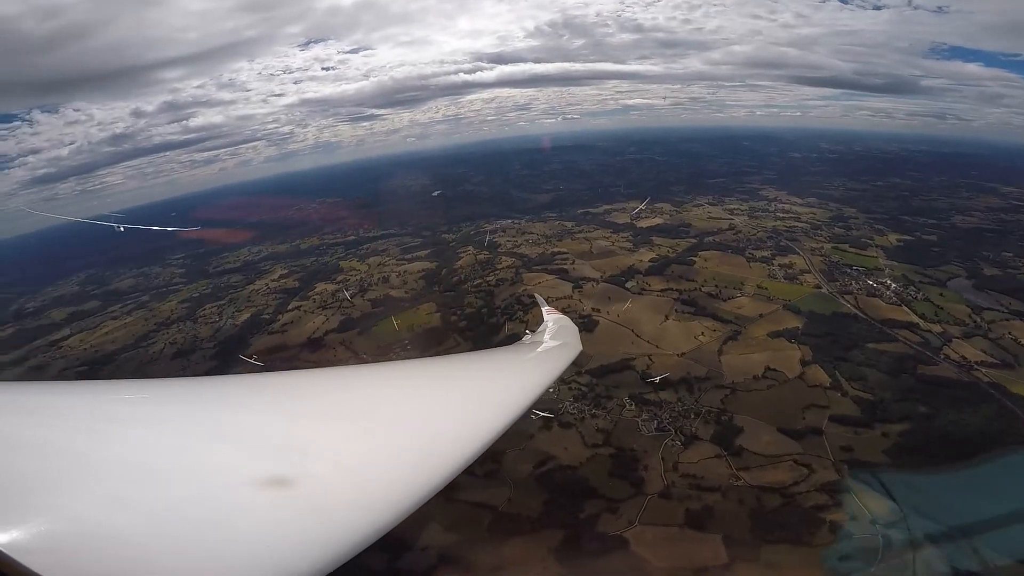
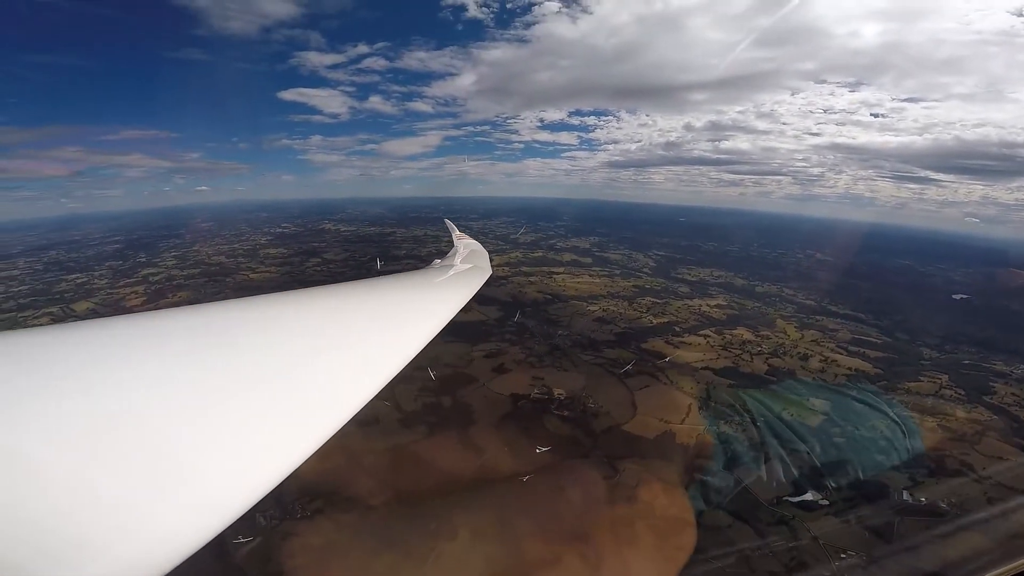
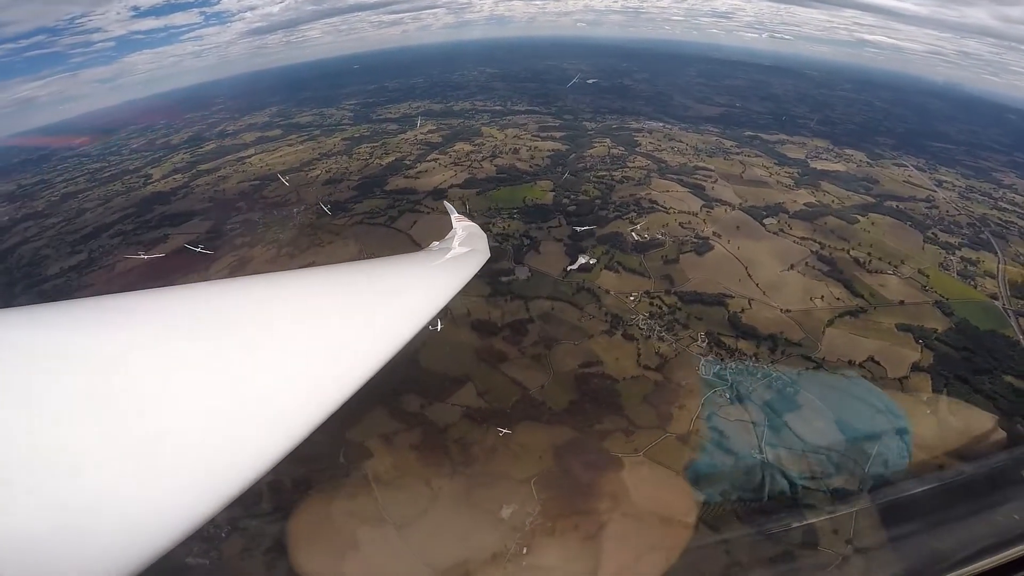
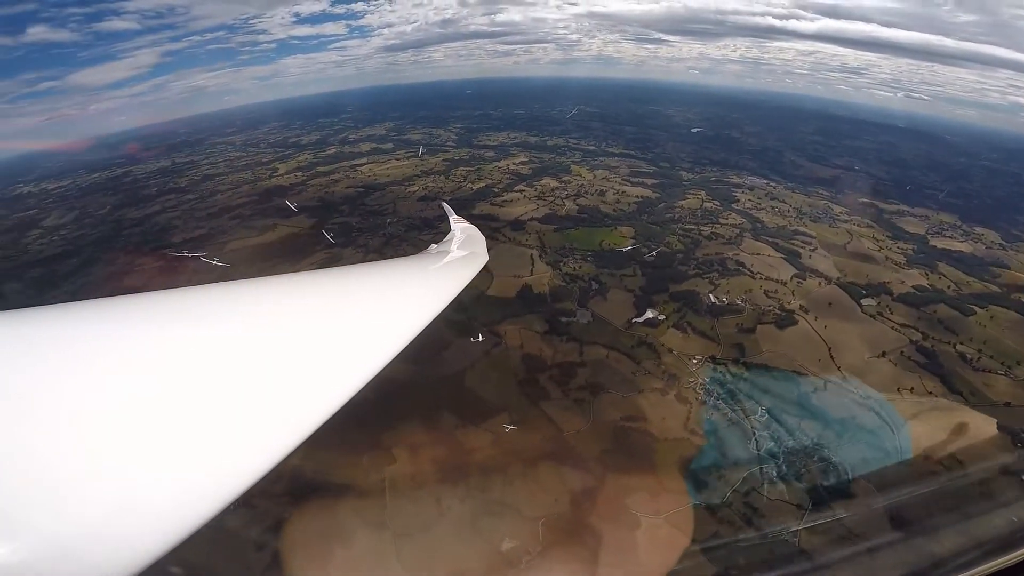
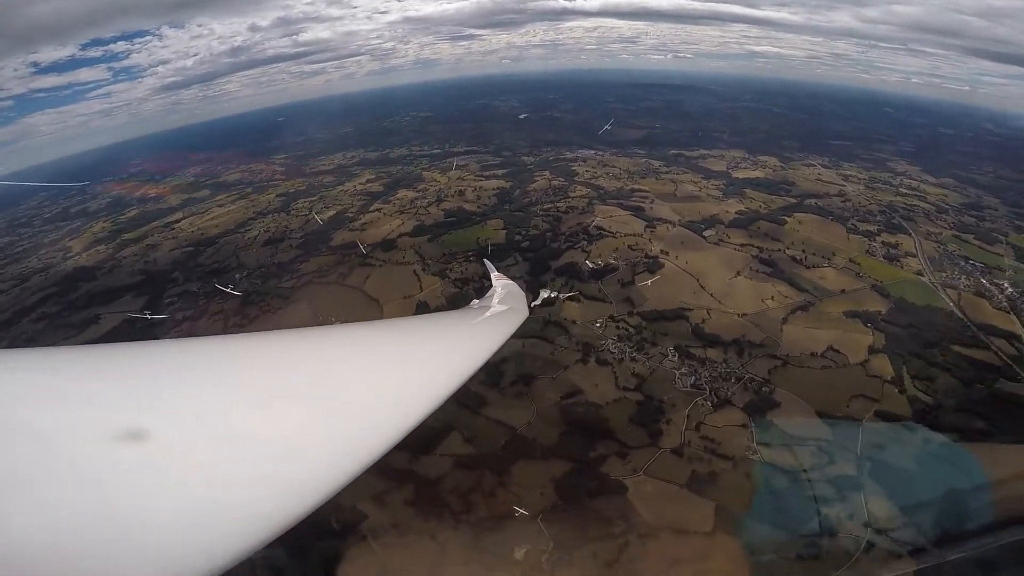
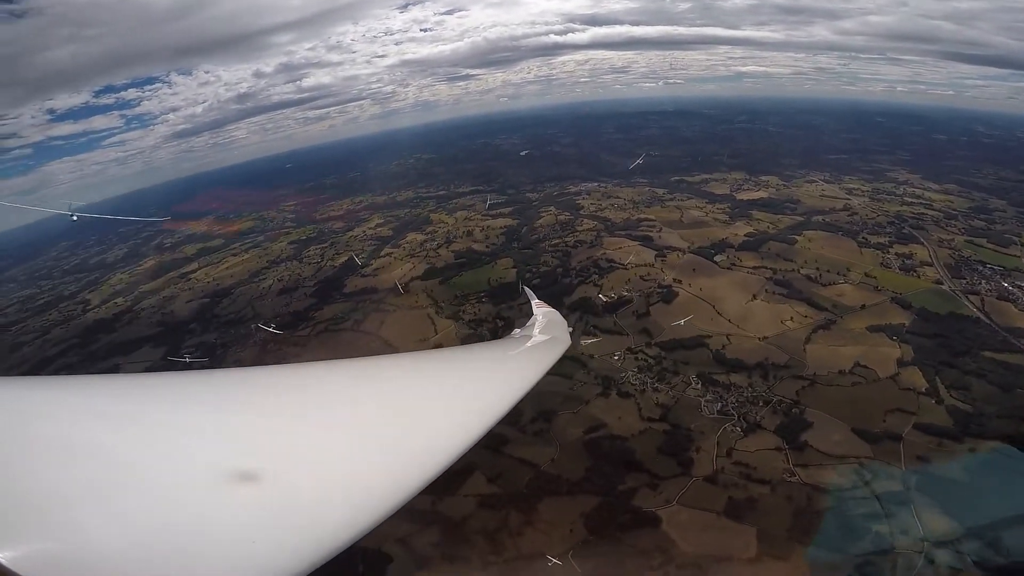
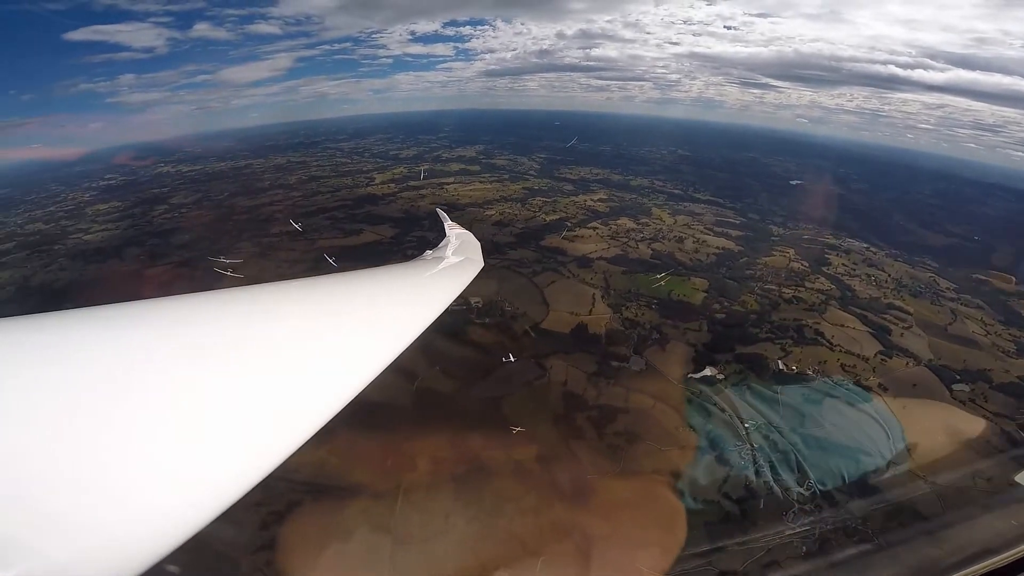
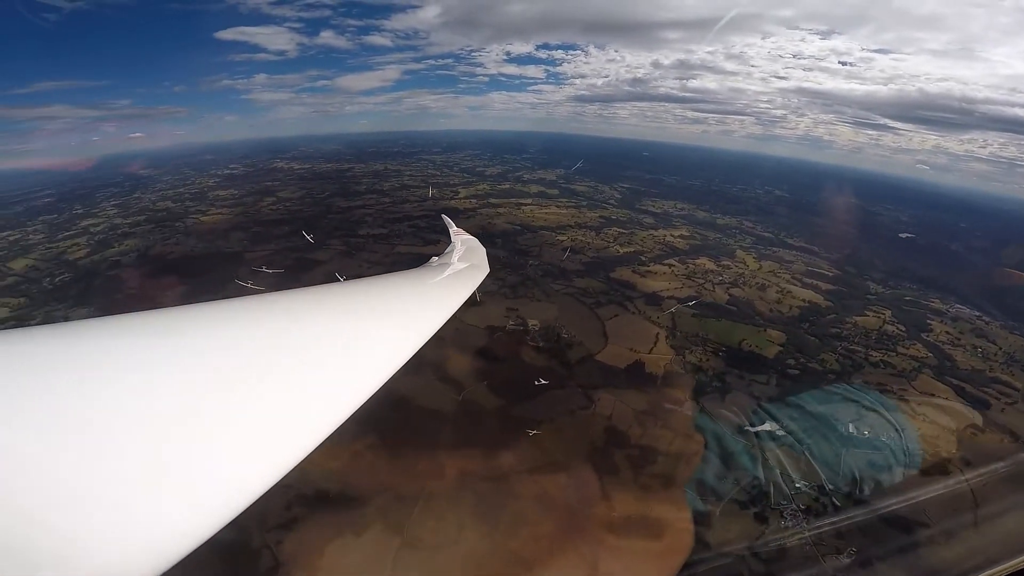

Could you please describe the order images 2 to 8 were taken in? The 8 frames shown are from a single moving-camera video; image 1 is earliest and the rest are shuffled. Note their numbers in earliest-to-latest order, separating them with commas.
6, 5, 3, 4, 7, 8, 2
